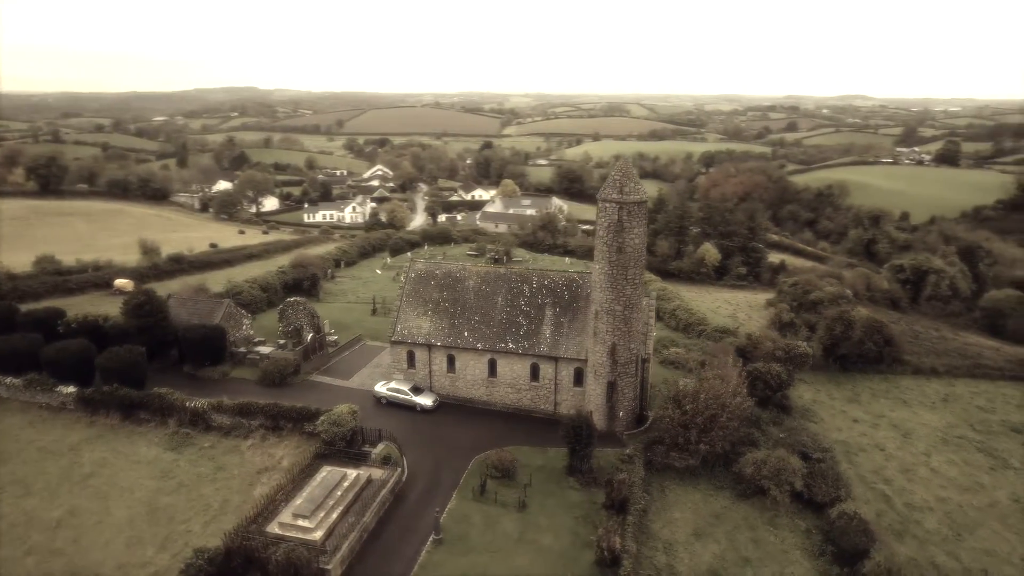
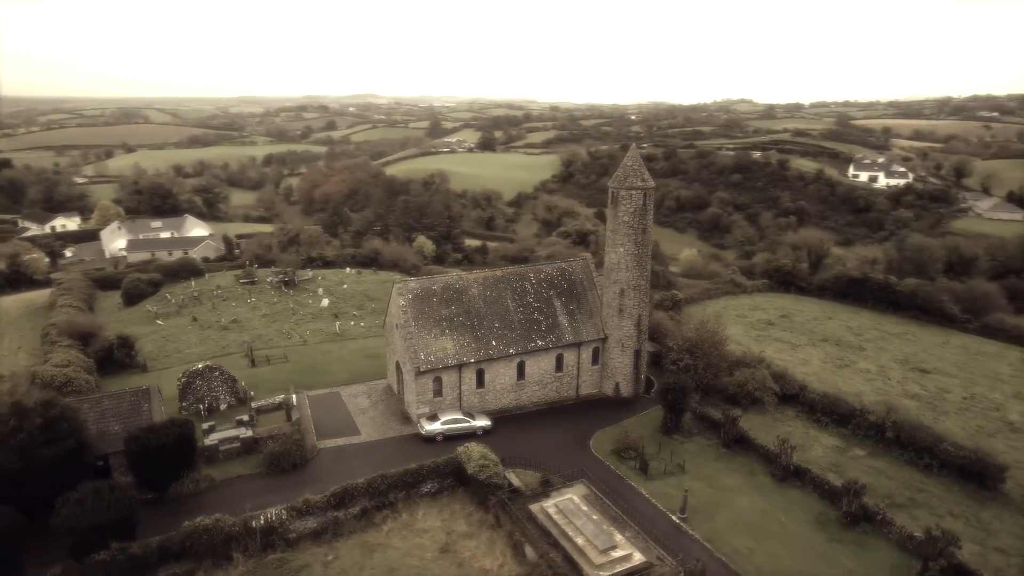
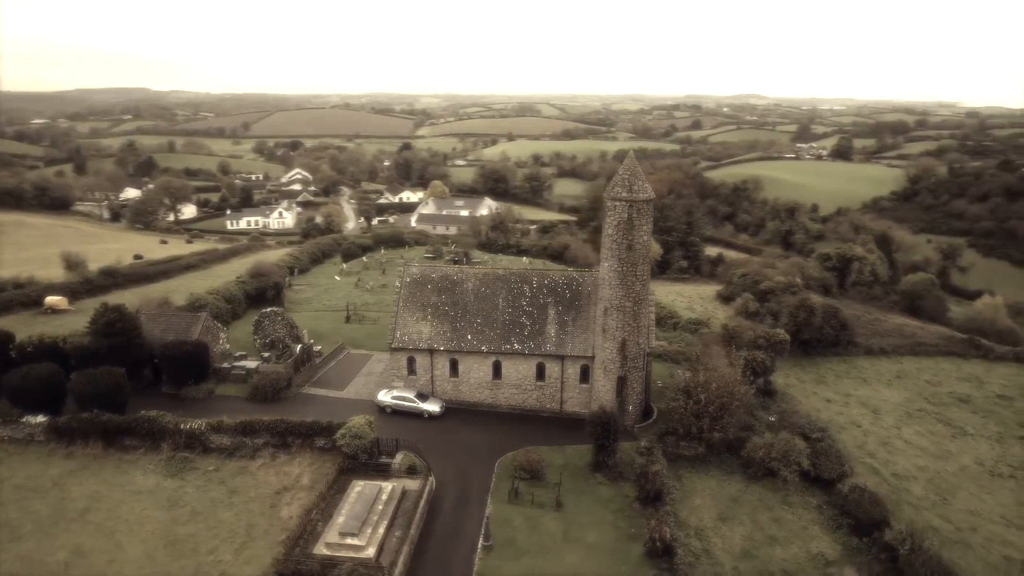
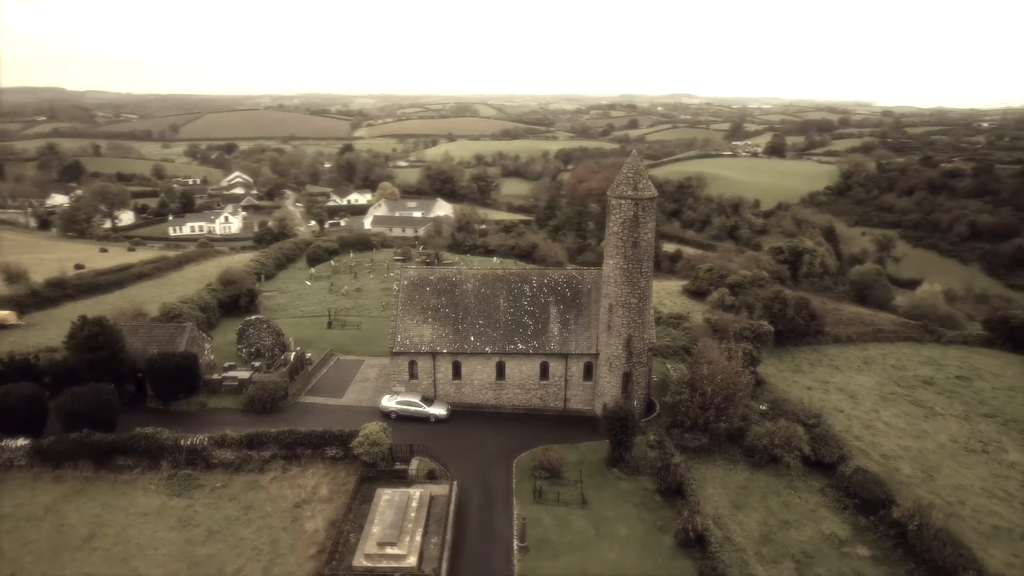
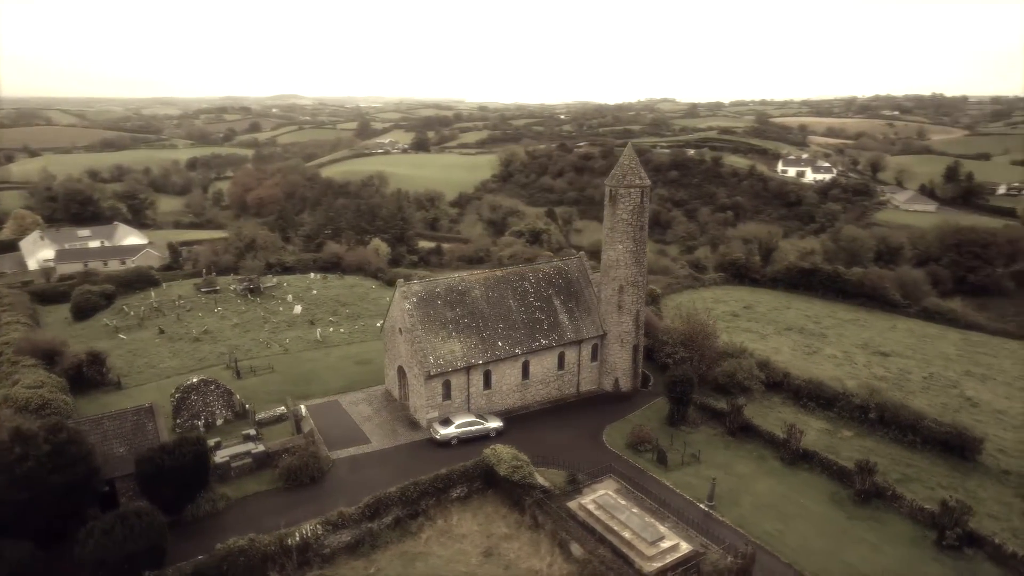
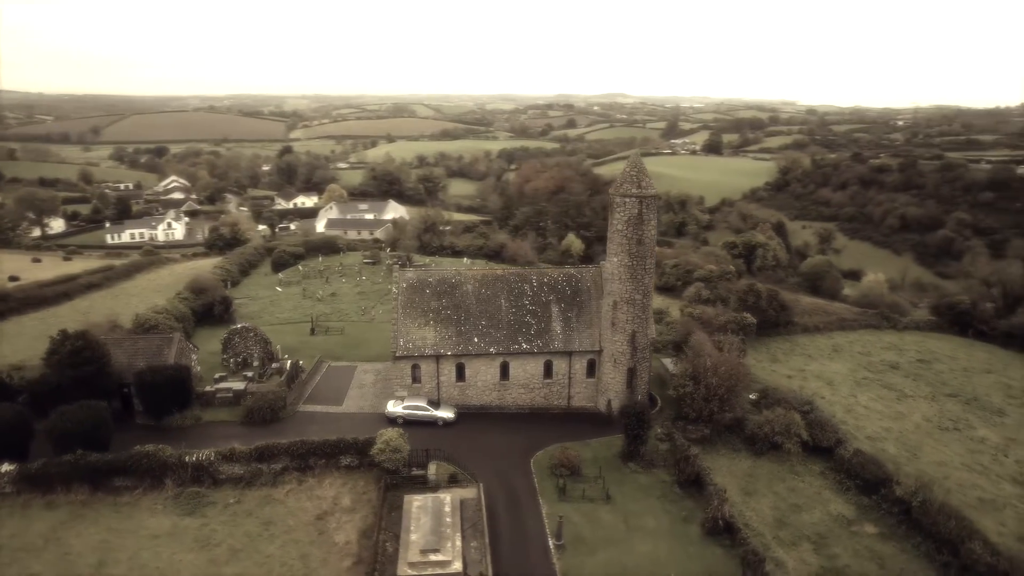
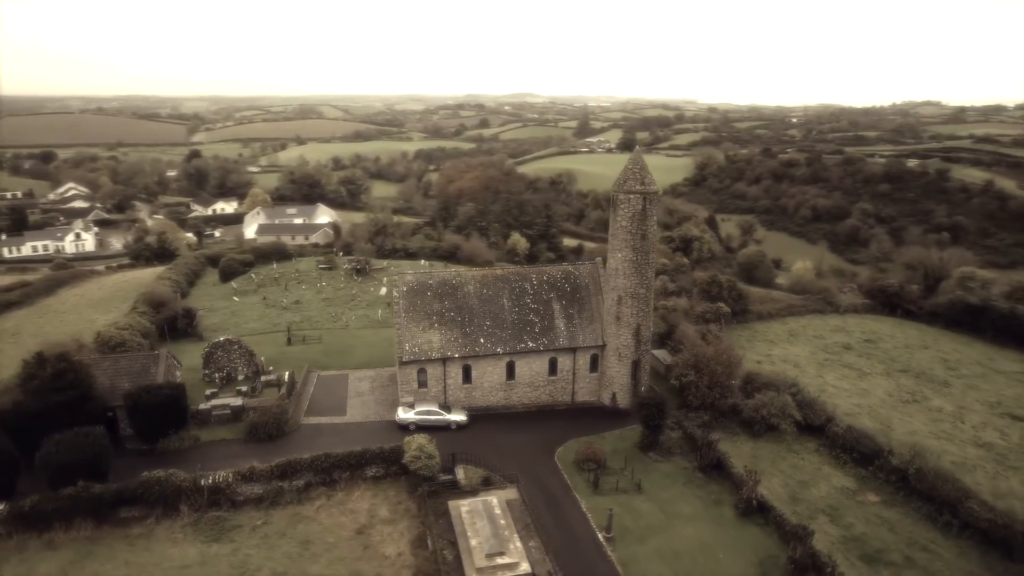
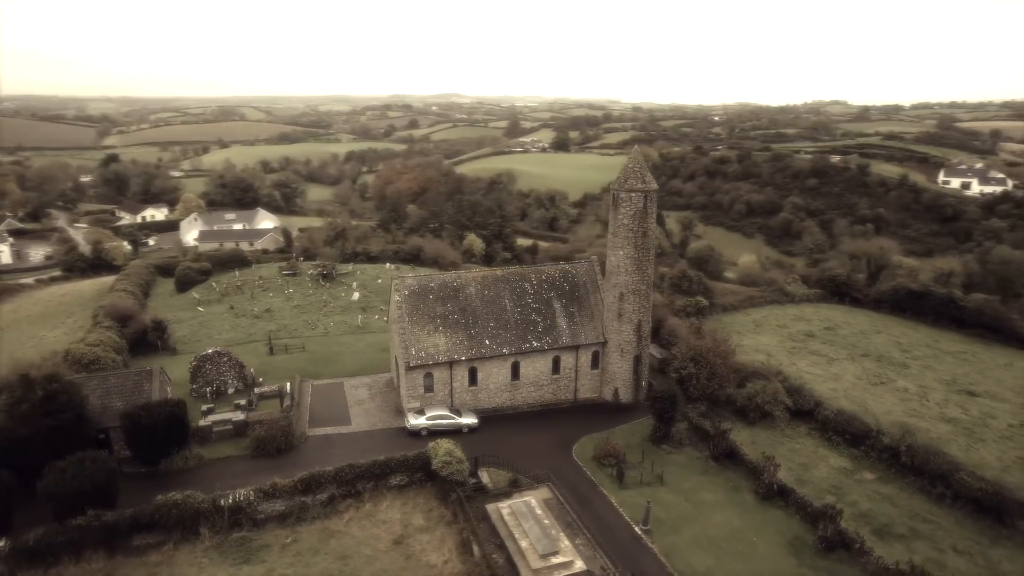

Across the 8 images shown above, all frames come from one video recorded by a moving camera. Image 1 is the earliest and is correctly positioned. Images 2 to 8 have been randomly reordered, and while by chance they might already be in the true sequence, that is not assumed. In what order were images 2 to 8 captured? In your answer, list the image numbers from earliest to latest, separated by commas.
3, 4, 6, 7, 8, 2, 5
